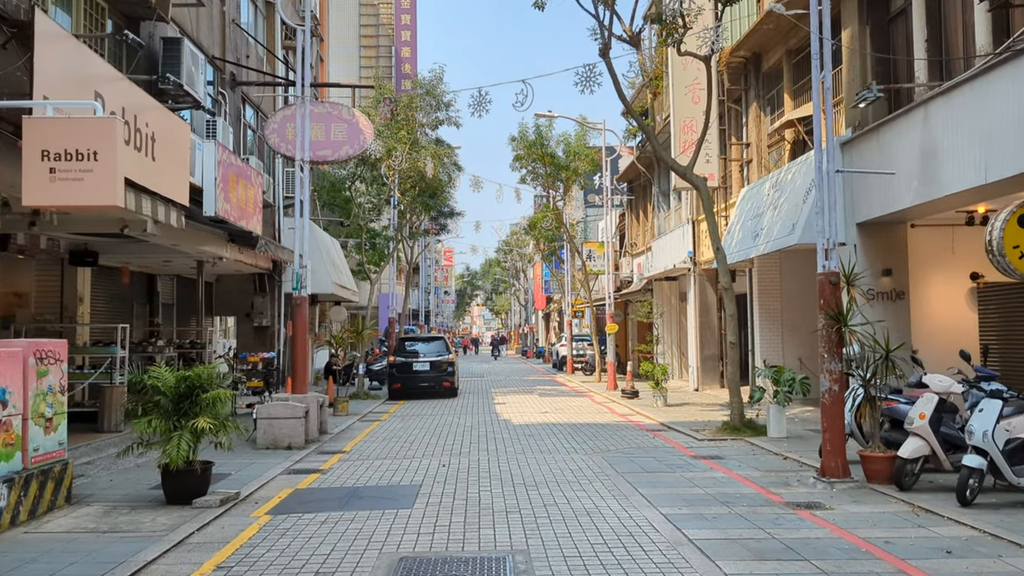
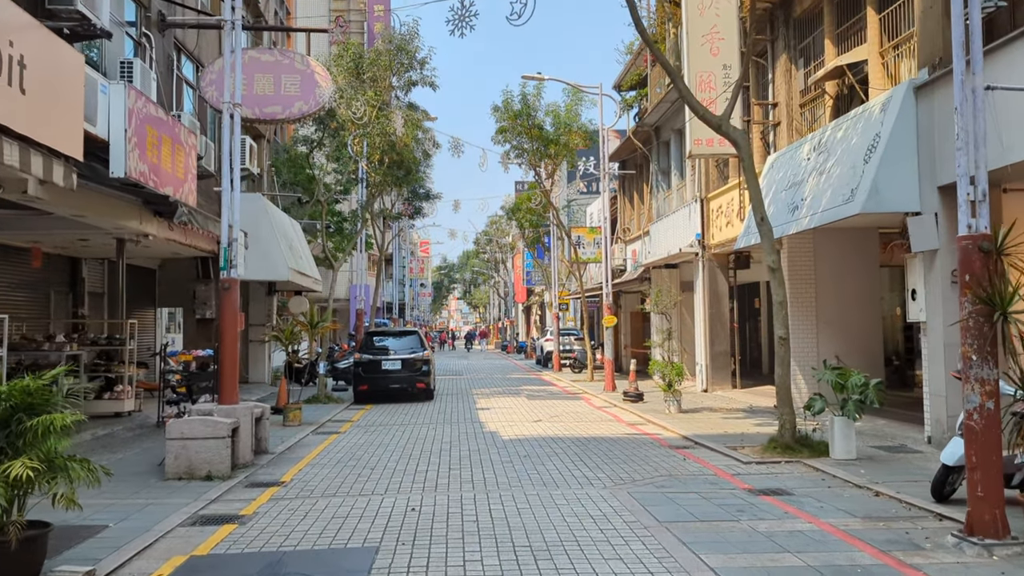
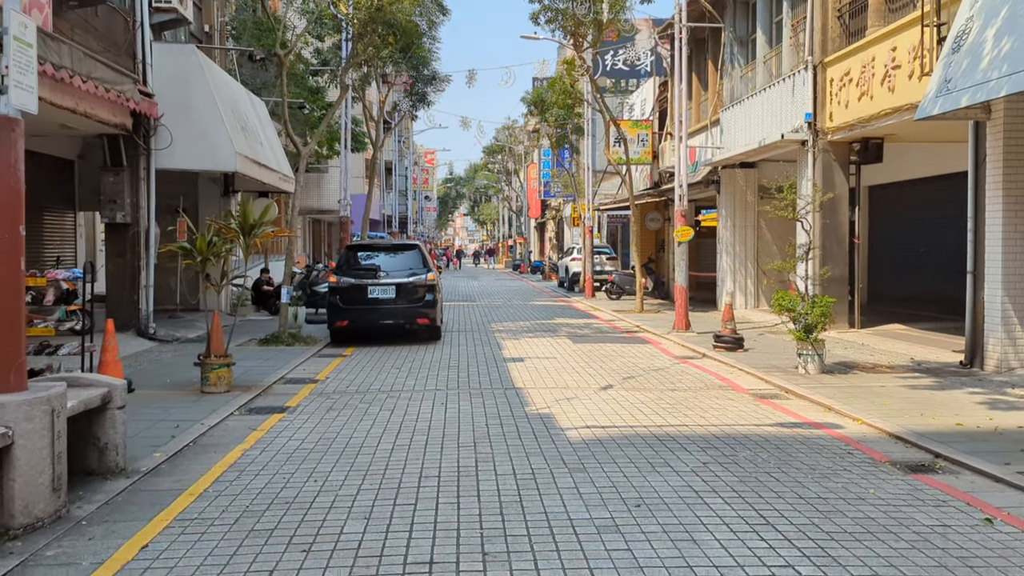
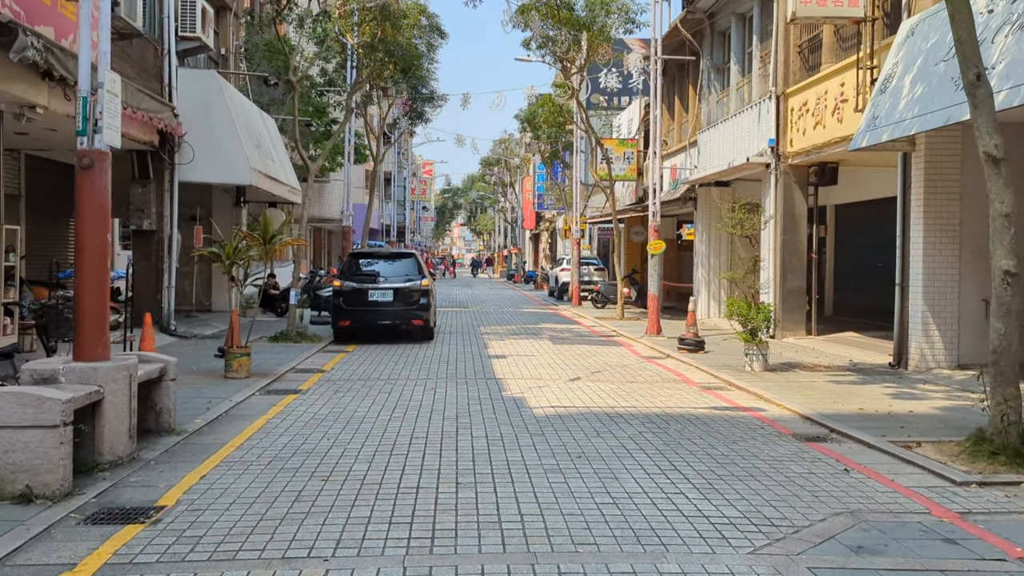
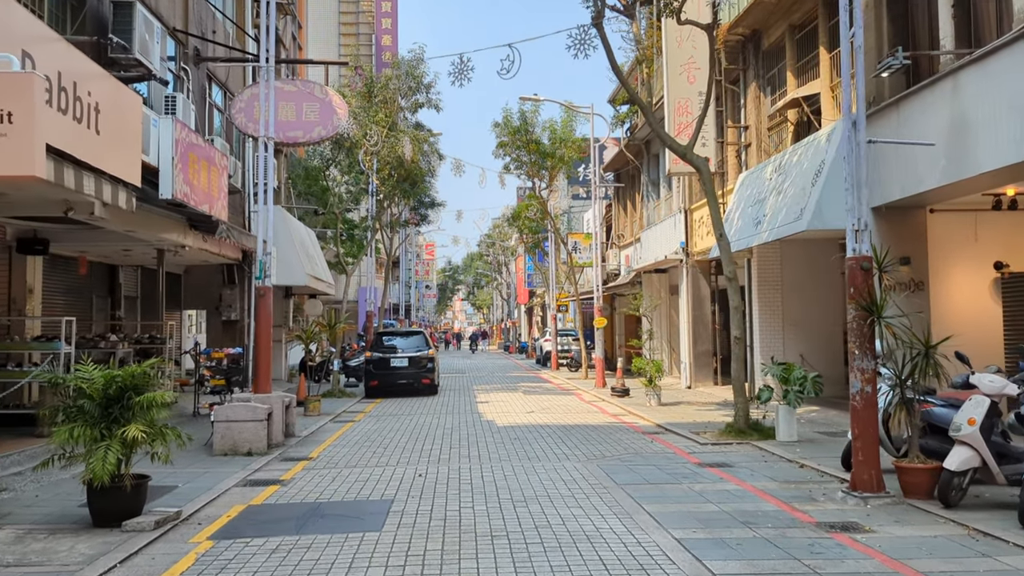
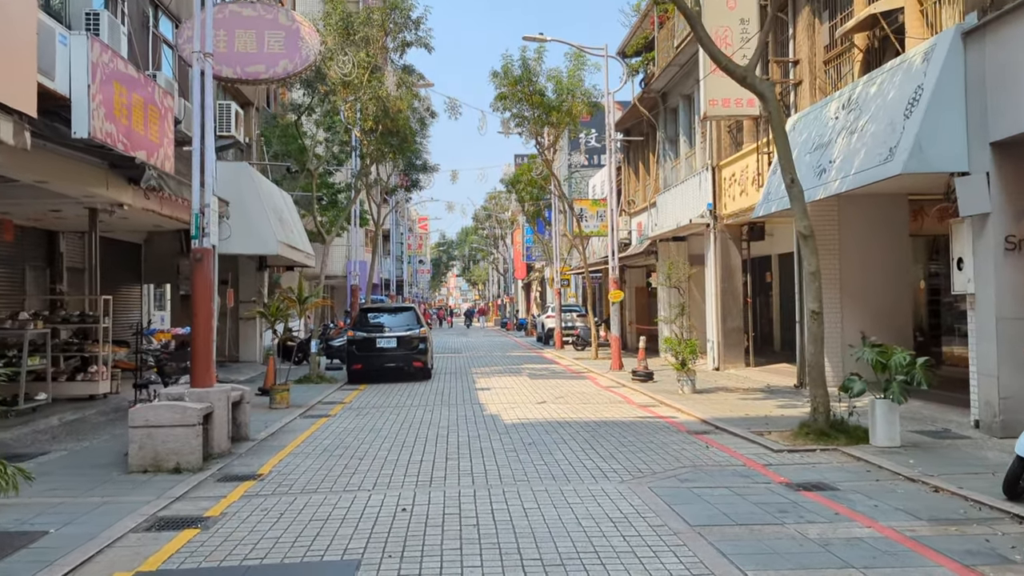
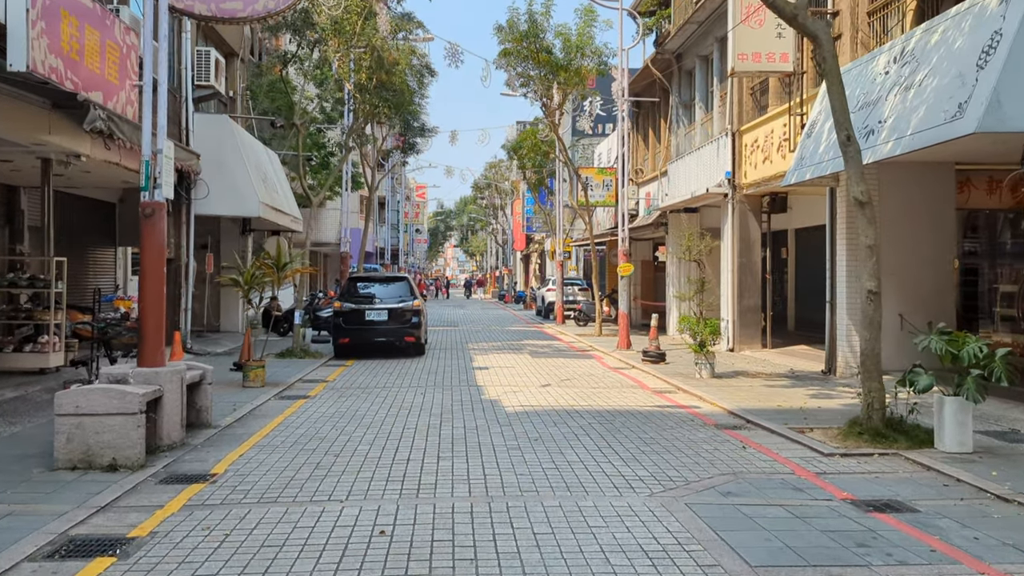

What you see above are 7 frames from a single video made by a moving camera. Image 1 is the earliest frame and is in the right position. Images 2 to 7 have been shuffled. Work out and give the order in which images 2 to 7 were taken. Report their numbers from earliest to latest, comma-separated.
5, 2, 6, 7, 4, 3
